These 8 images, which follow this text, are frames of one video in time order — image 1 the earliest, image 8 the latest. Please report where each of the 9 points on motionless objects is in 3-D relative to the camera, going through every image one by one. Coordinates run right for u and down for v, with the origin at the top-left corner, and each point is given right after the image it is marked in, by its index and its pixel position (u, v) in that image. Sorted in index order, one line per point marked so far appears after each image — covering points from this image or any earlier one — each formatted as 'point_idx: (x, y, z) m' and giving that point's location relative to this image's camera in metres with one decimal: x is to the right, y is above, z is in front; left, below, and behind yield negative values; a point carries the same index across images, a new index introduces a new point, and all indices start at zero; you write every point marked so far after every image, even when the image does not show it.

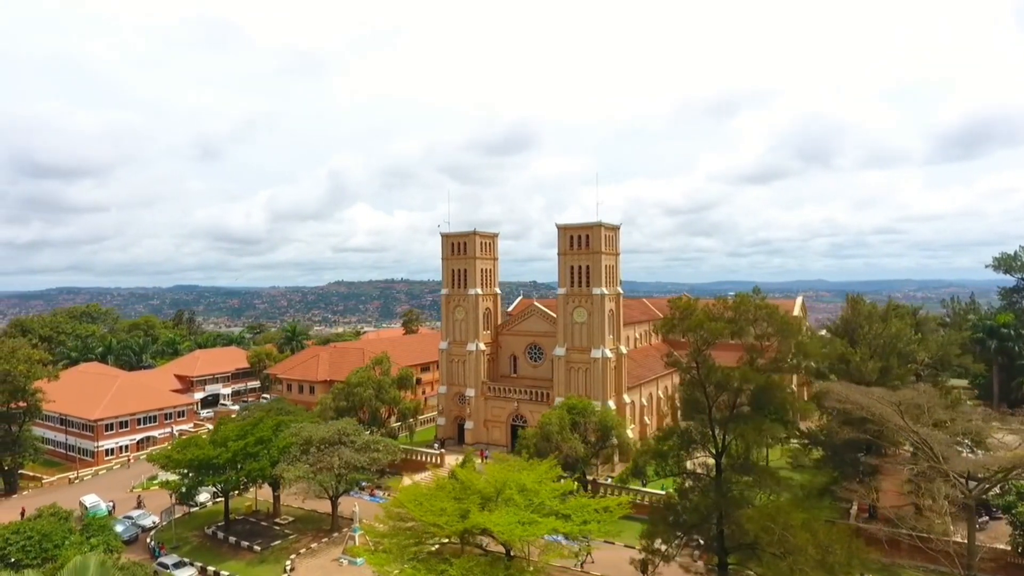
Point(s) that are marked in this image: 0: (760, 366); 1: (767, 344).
0: (+7.4, -2.5, +18.5) m
1: (+7.7, -1.8, +18.7) m
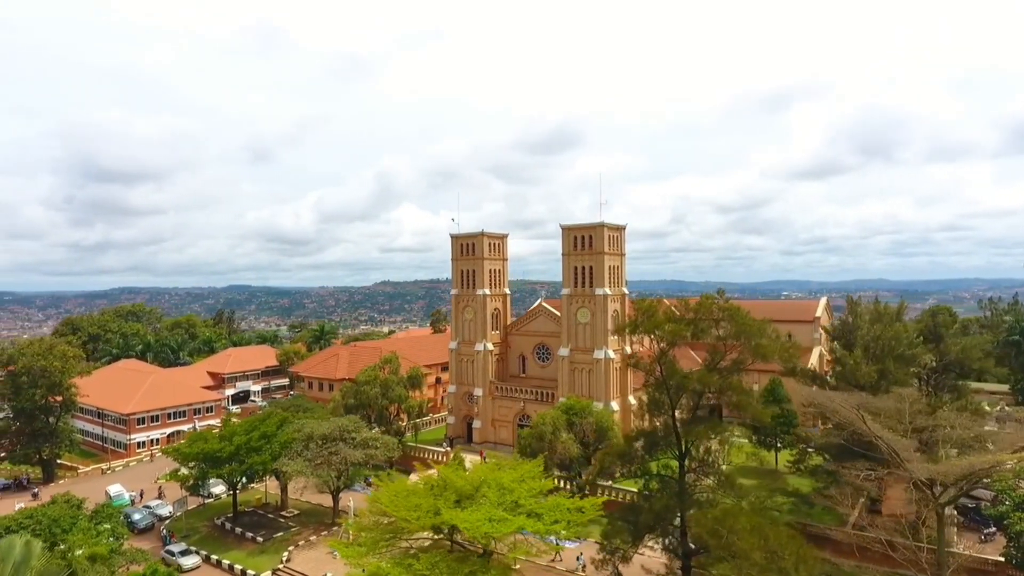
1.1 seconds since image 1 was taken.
0: (+6.2, -2.6, +18.4) m
1: (+6.6, -1.8, +18.5) m
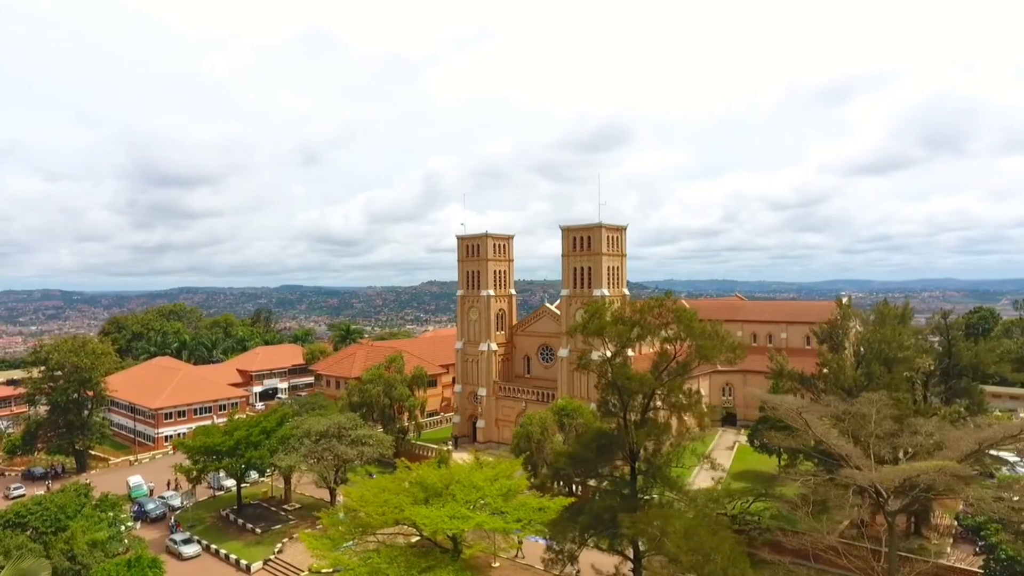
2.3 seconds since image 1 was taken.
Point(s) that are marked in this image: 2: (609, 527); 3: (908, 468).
0: (+4.6, -2.6, +18.3) m
1: (+5.0, -1.9, +18.4) m
2: (+2.9, -7.0, +17.6) m
3: (+9.7, -4.4, +14.7) m
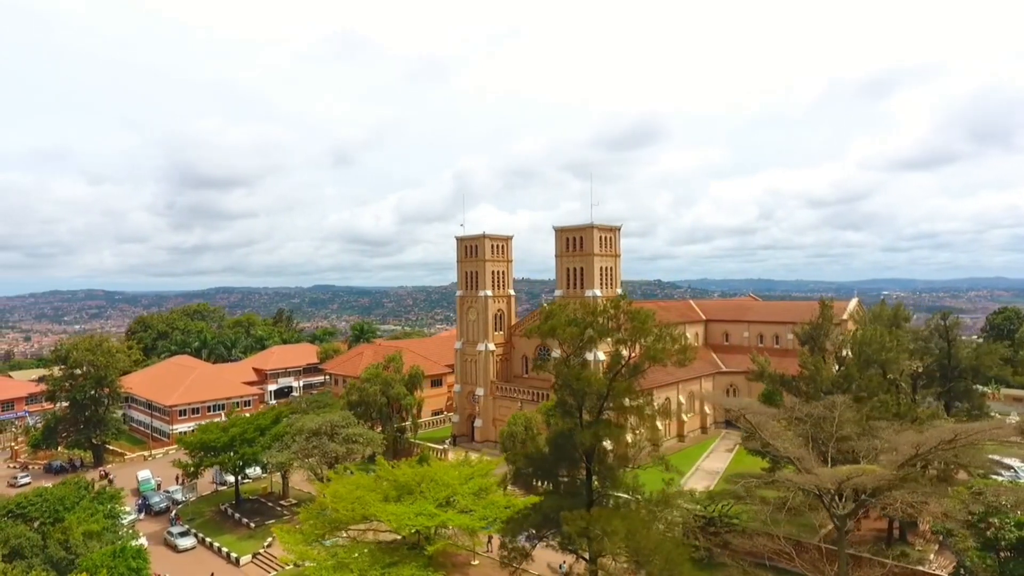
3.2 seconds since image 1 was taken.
0: (+3.2, -2.7, +18.4) m
1: (+3.6, -1.9, +18.4) m
2: (+1.4, -7.1, +17.8) m
3: (+8.1, -4.5, +14.6) m
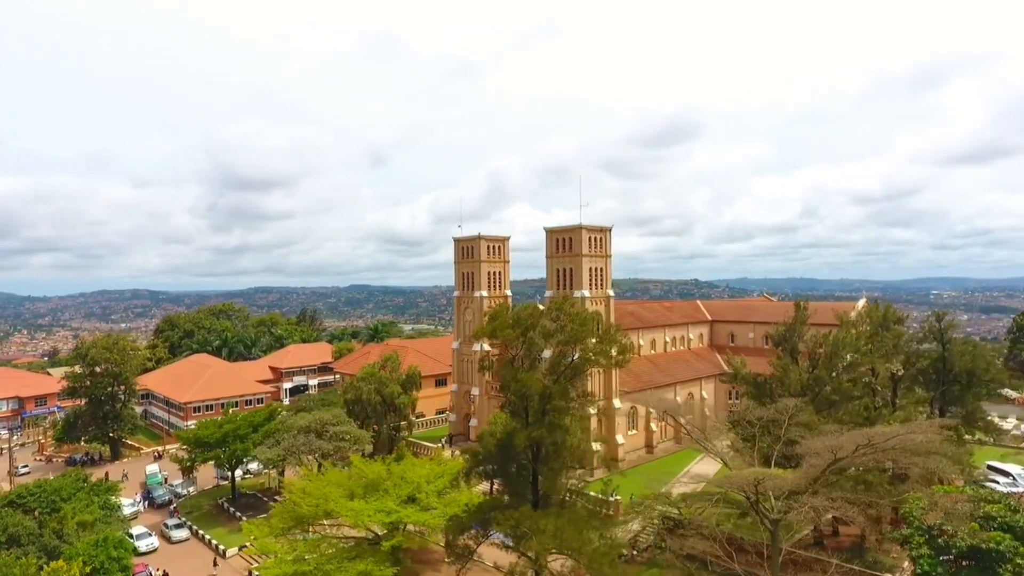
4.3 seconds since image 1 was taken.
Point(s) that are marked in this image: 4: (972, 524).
0: (+1.5, -2.7, +18.5) m
1: (+1.9, -2.0, +18.6) m
2: (-0.3, -7.1, +18.1) m
3: (+6.2, -4.5, +14.5) m
4: (+13.8, -7.0, +17.8) m
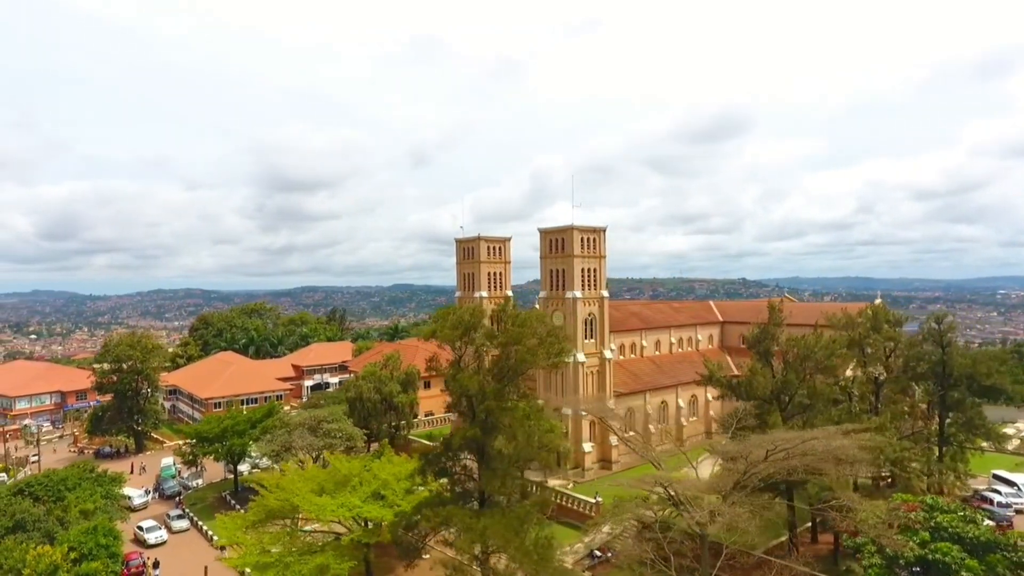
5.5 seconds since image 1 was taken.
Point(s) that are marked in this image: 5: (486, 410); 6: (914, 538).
0: (-0.3, -2.8, +18.8) m
1: (+0.1, -2.0, +18.8) m
2: (-2.2, -7.2, +18.4) m
3: (+4.1, -4.6, +14.5) m
4: (+11.9, -7.1, +17.3) m
5: (-0.7, -3.8, +18.9) m
6: (+11.8, -7.3, +17.5) m
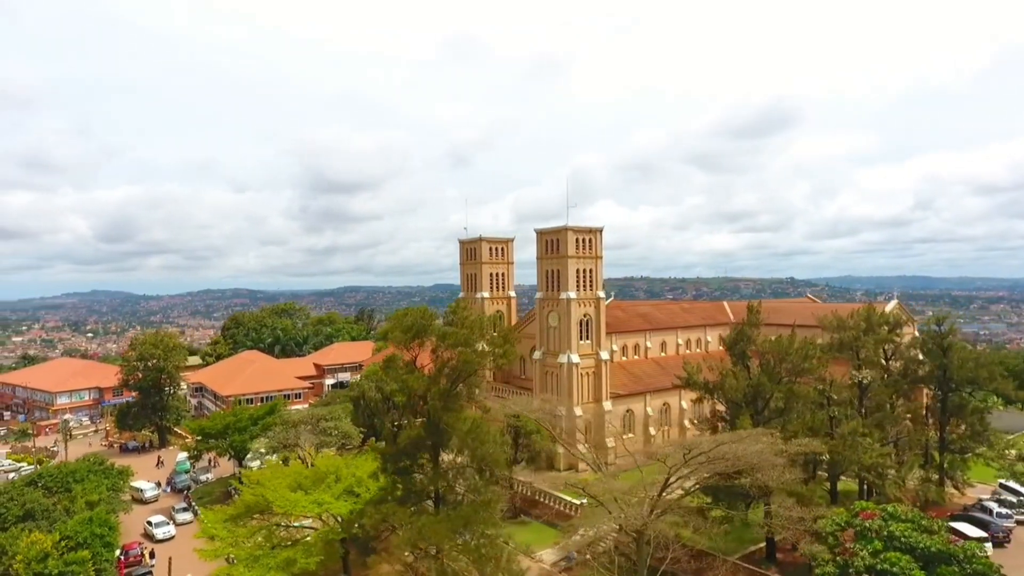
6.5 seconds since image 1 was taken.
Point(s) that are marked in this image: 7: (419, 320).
0: (-1.9, -2.9, +19.0) m
1: (-1.5, -2.1, +19.0) m
2: (-3.7, -7.3, +18.8) m
3: (+2.3, -4.7, +14.5) m
4: (+10.2, -7.2, +16.8) m
5: (-2.3, -3.9, +19.2) m
6: (+10.1, -7.4, +17.0) m
7: (-2.7, -1.0, +19.1) m
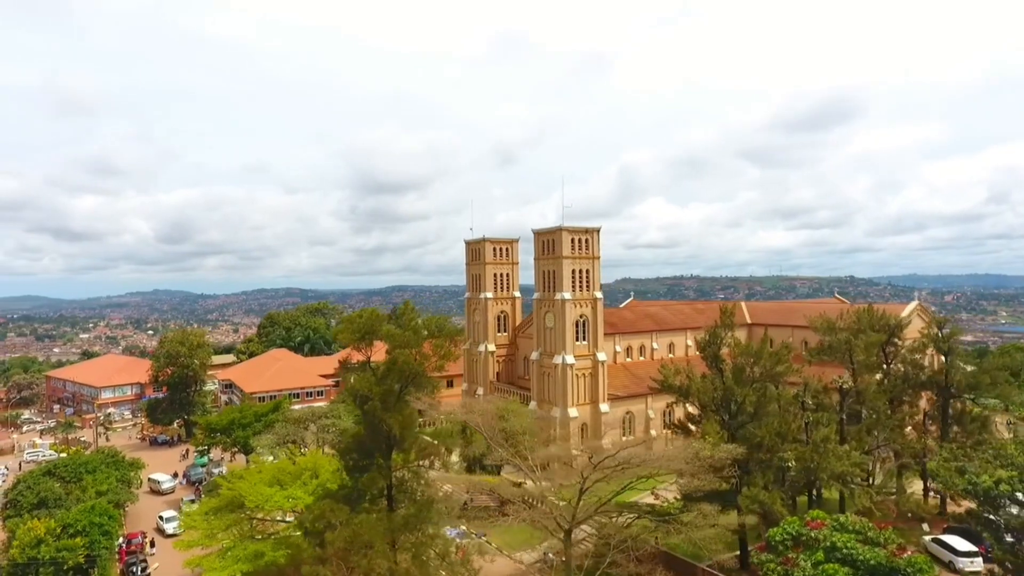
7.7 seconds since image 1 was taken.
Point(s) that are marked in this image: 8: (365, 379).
0: (-3.6, -3.0, +19.3) m
1: (-3.2, -2.2, +19.3) m
2: (-5.4, -7.4, +19.3) m
3: (+0.3, -4.8, +14.5) m
4: (+8.3, -7.2, +16.3) m
5: (-4.0, -4.0, +19.5) m
6: (+8.2, -7.4, +16.5) m
7: (-4.4, -1.1, +19.5) m
8: (-4.5, -2.9, +19.6) m
